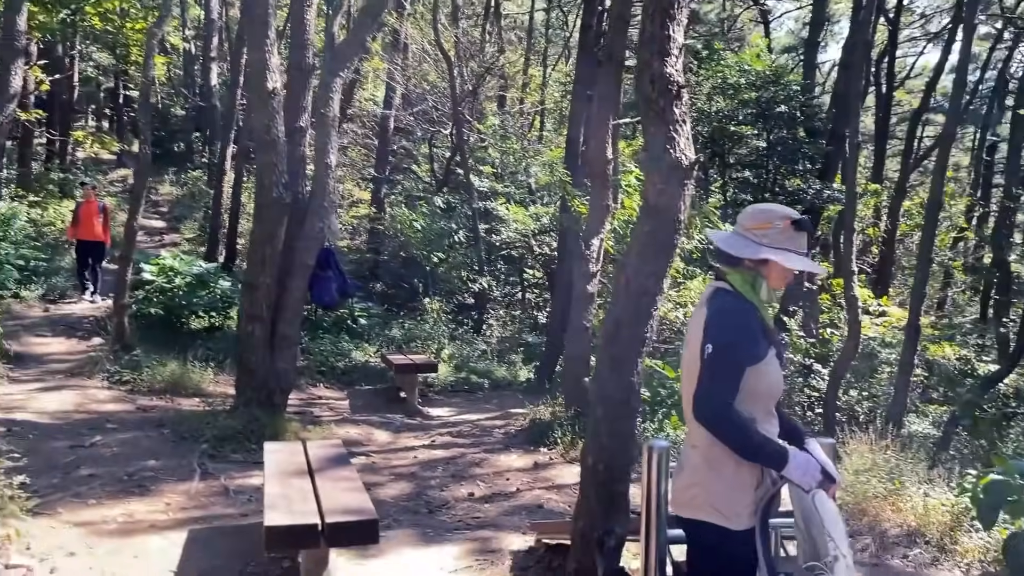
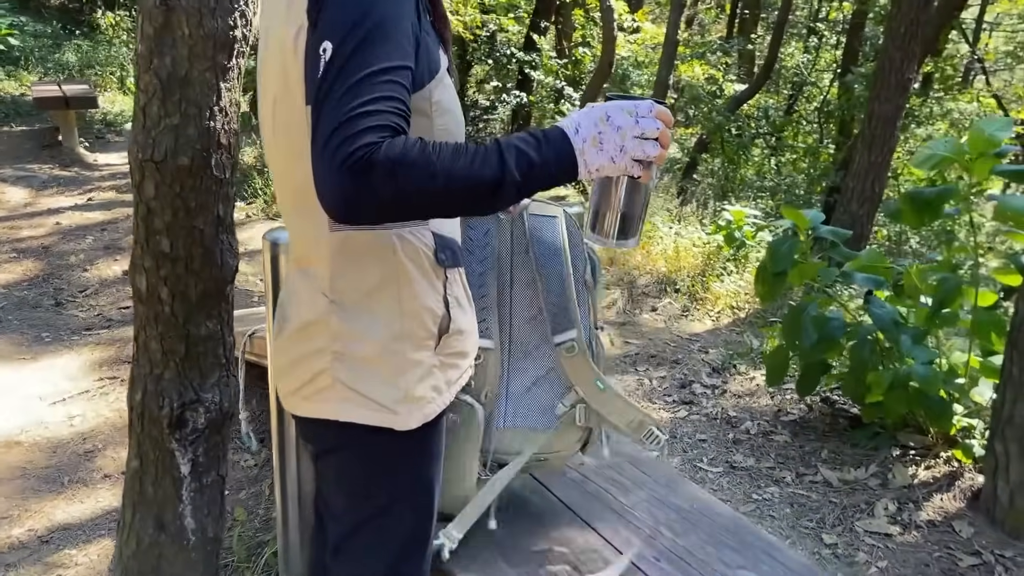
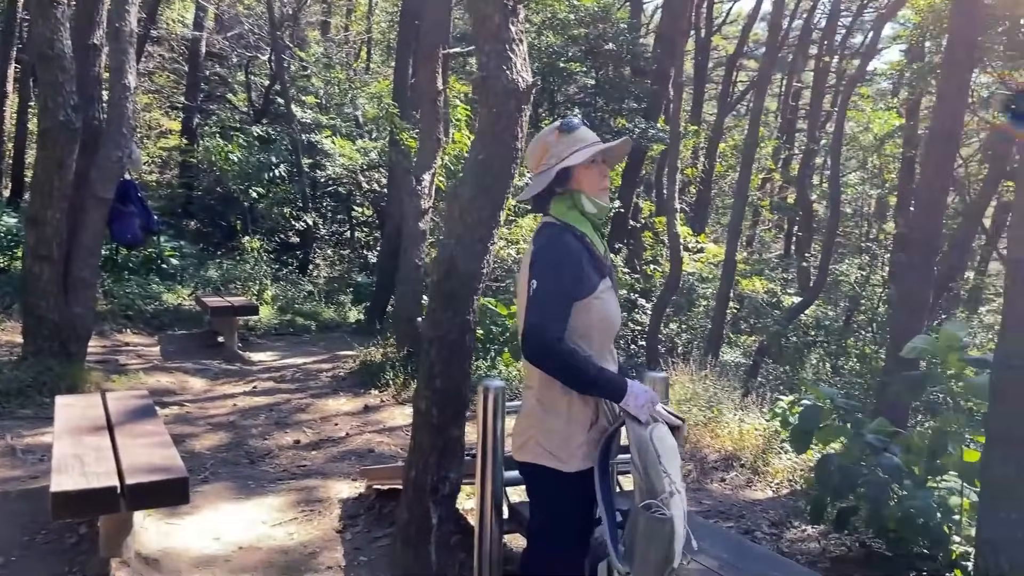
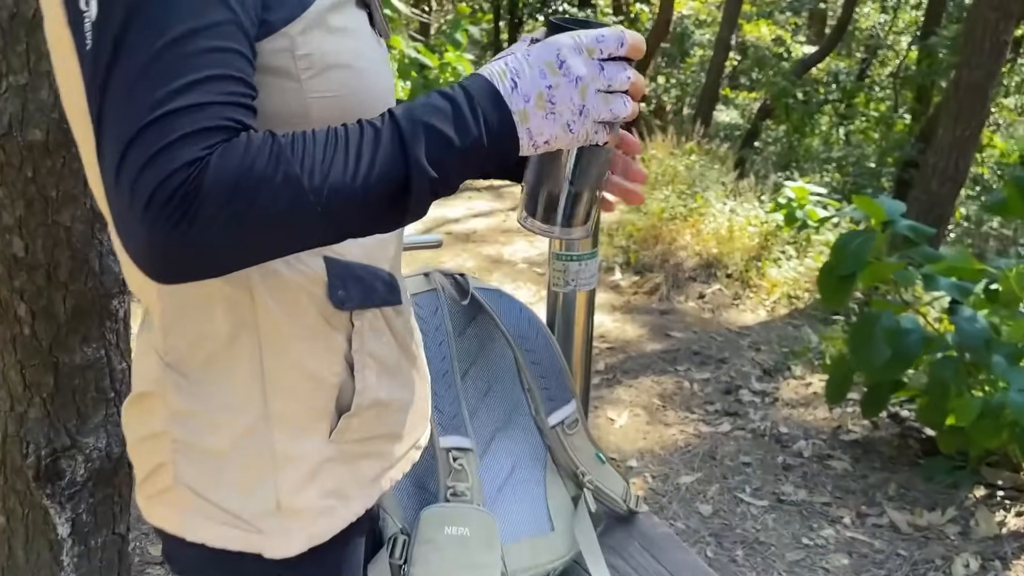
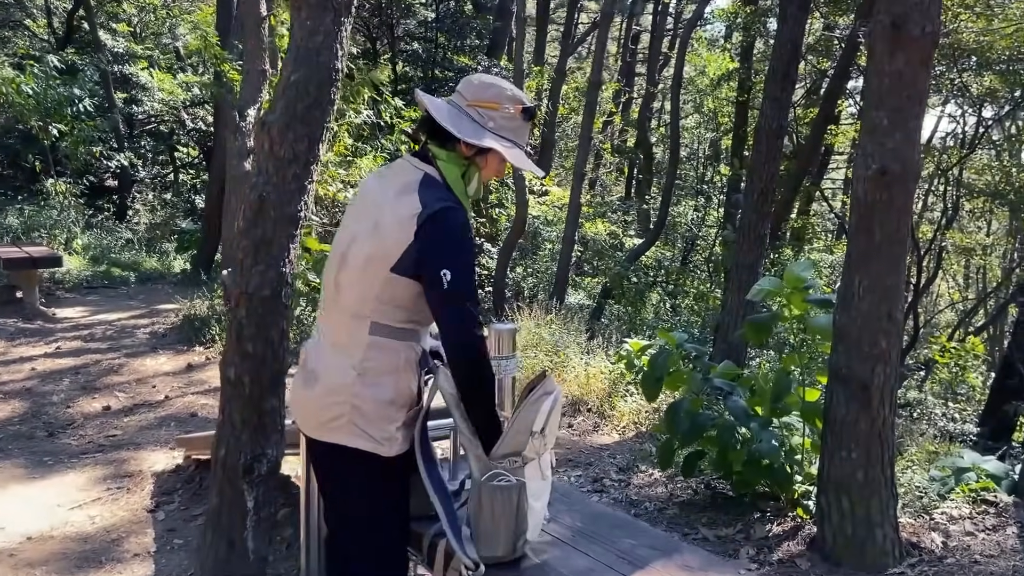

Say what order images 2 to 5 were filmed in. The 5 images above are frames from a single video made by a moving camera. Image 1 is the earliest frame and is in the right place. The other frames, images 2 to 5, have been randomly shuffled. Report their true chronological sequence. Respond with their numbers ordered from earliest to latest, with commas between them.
3, 5, 2, 4
